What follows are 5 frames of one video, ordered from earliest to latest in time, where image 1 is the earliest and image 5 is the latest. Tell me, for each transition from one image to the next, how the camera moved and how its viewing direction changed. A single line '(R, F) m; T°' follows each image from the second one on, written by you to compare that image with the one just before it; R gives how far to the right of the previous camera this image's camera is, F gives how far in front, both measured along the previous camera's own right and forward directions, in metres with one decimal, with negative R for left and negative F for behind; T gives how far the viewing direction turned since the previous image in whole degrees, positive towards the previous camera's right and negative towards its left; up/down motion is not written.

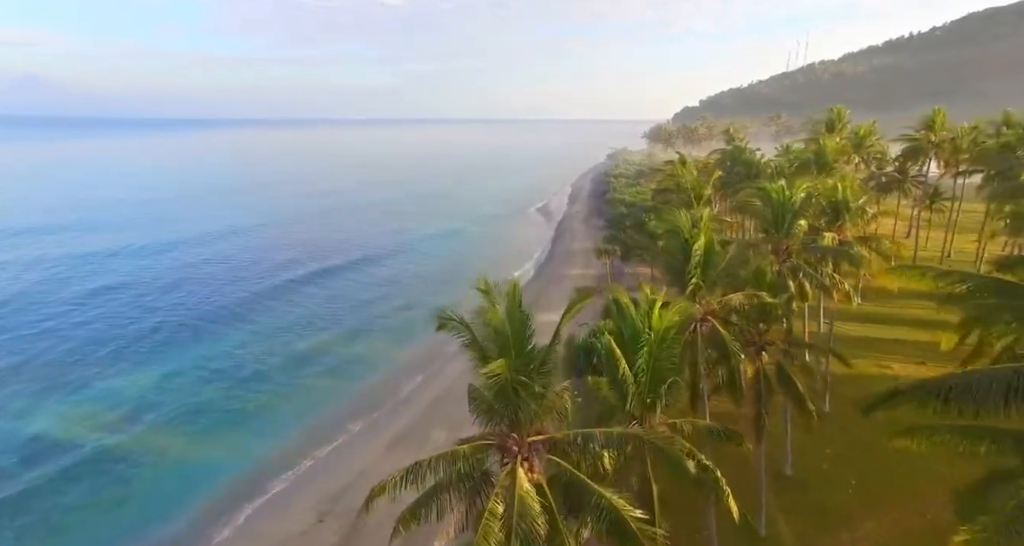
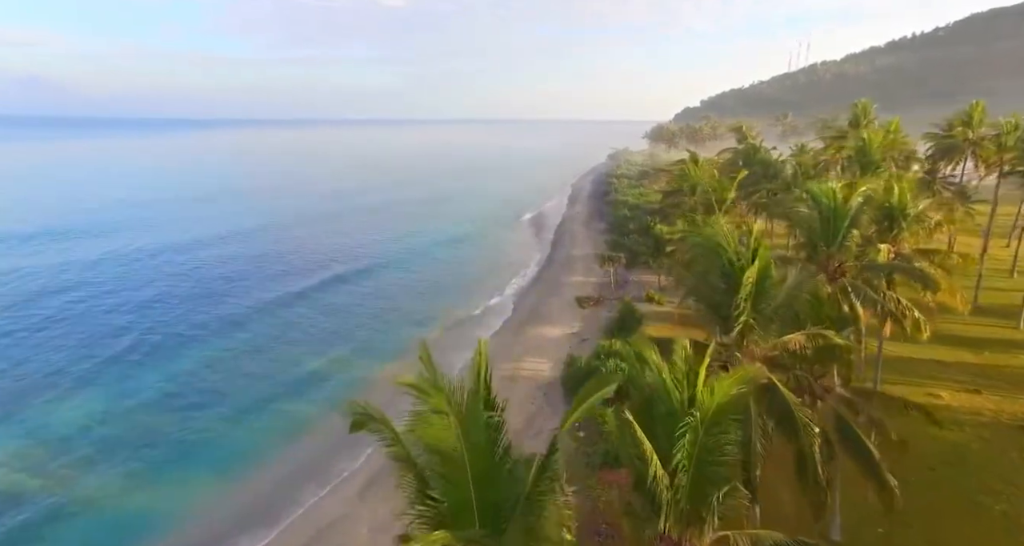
(+0.3, +3.4) m; 0°
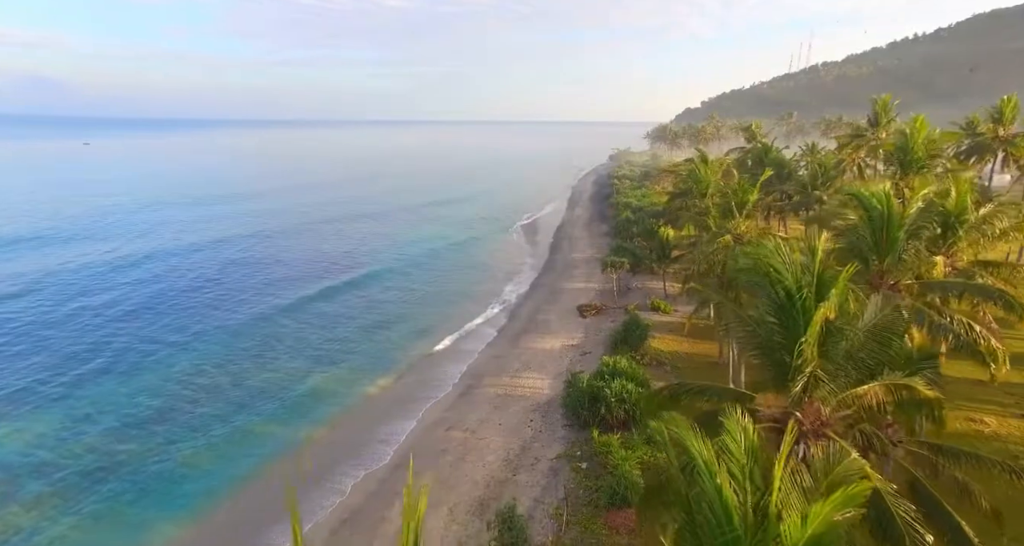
(+0.2, +2.4) m; 0°
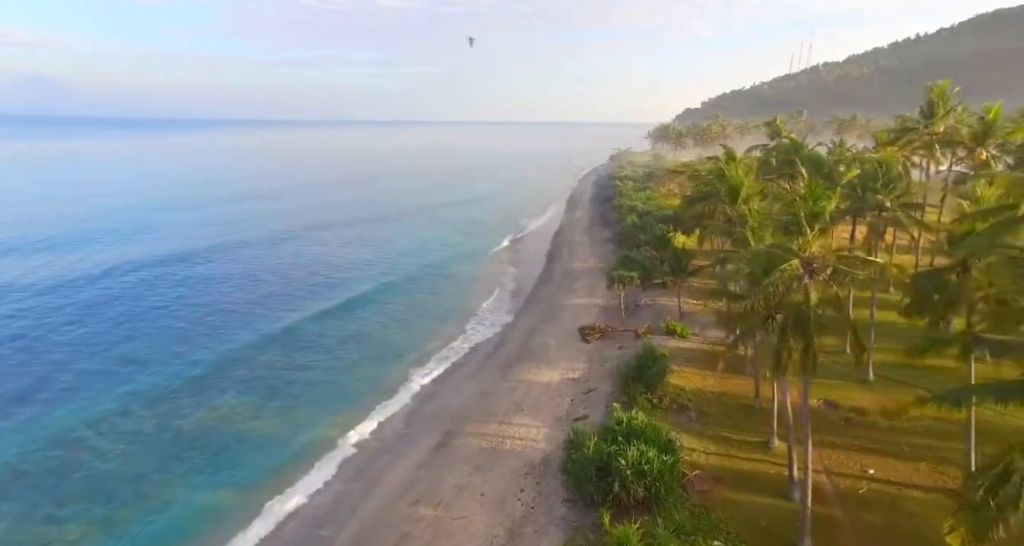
(+0.5, +5.4) m; 0°
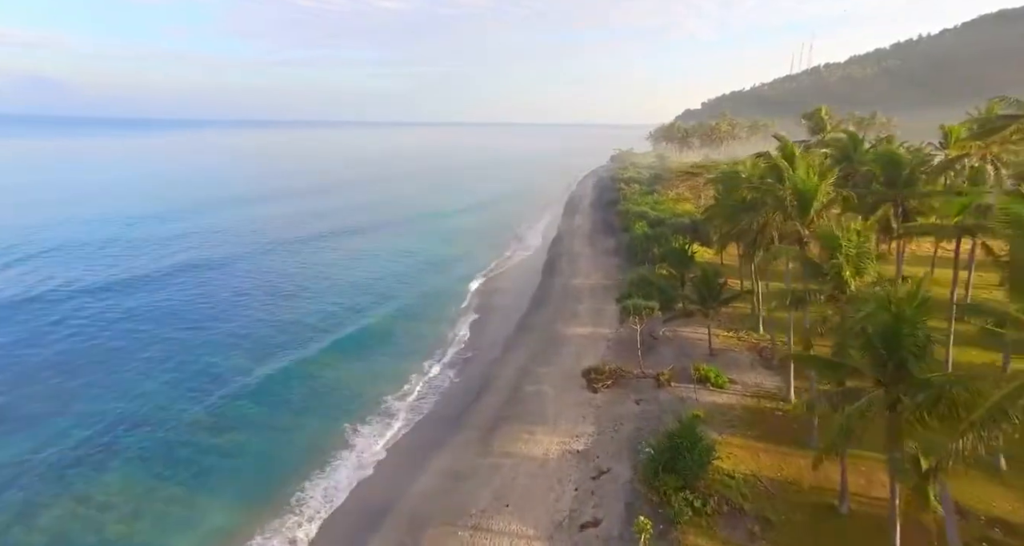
(+0.6, +7.1) m; 0°
